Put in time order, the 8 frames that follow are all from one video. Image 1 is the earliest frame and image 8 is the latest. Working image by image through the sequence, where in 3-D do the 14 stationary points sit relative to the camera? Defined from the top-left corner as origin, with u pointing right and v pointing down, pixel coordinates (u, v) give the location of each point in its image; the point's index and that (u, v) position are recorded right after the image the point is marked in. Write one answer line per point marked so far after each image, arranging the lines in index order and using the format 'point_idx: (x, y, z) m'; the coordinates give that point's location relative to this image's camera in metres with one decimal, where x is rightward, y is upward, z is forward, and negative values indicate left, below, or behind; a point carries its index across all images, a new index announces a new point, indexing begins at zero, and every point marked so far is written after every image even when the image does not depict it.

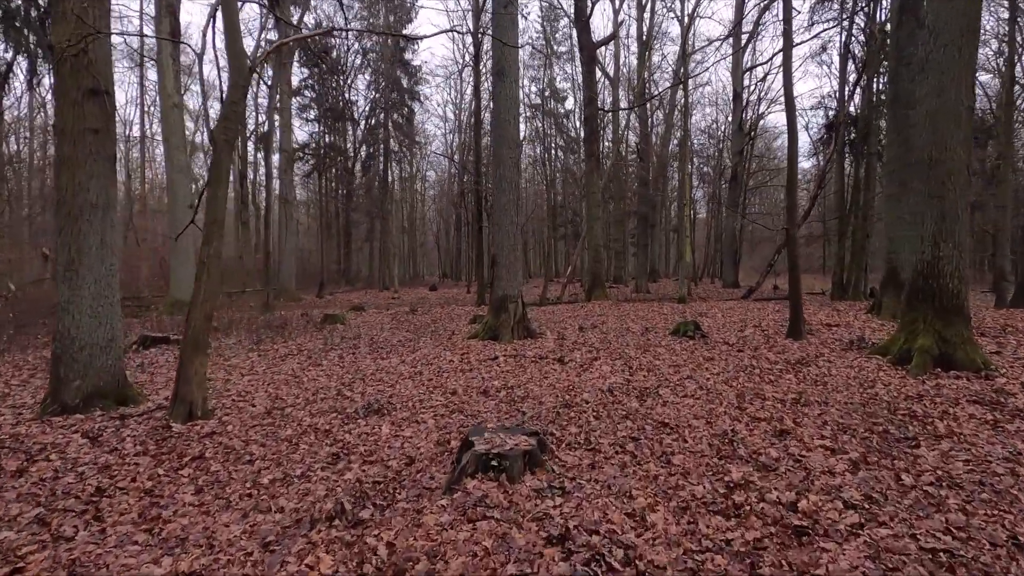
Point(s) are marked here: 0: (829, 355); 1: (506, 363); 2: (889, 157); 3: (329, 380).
0: (+4.6, -1.0, +7.9) m
1: (-0.1, -1.1, +7.9) m
2: (+8.6, +3.0, +12.2) m
3: (-2.4, -1.2, +7.1) m
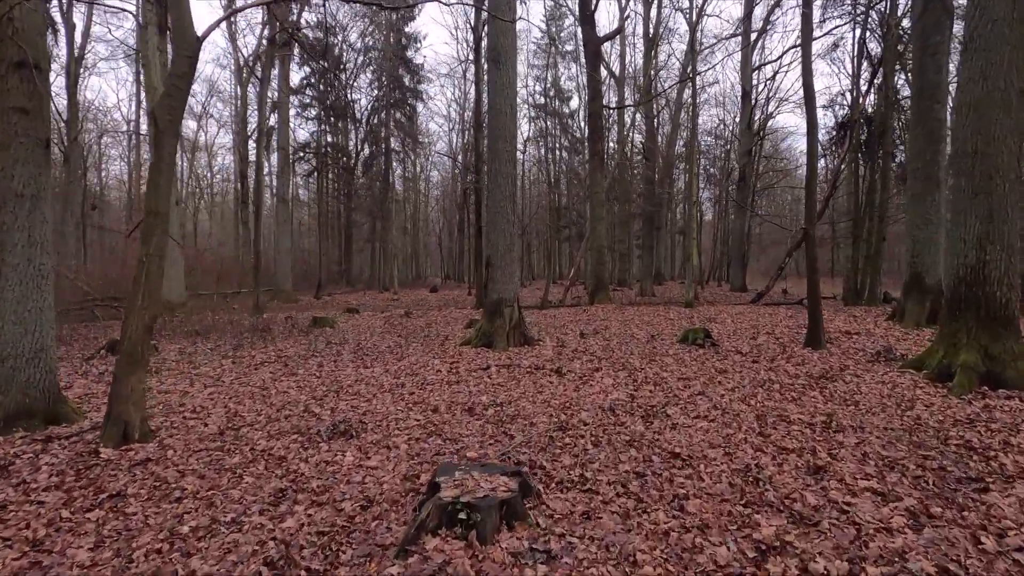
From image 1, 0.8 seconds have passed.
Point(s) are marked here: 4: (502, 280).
0: (+4.5, -1.1, +7.1) m
1: (-0.2, -1.2, +7.2) m
2: (+8.6, +2.9, +11.5) m
3: (-2.5, -1.2, +6.4) m
4: (-0.2, +0.1, +9.3) m
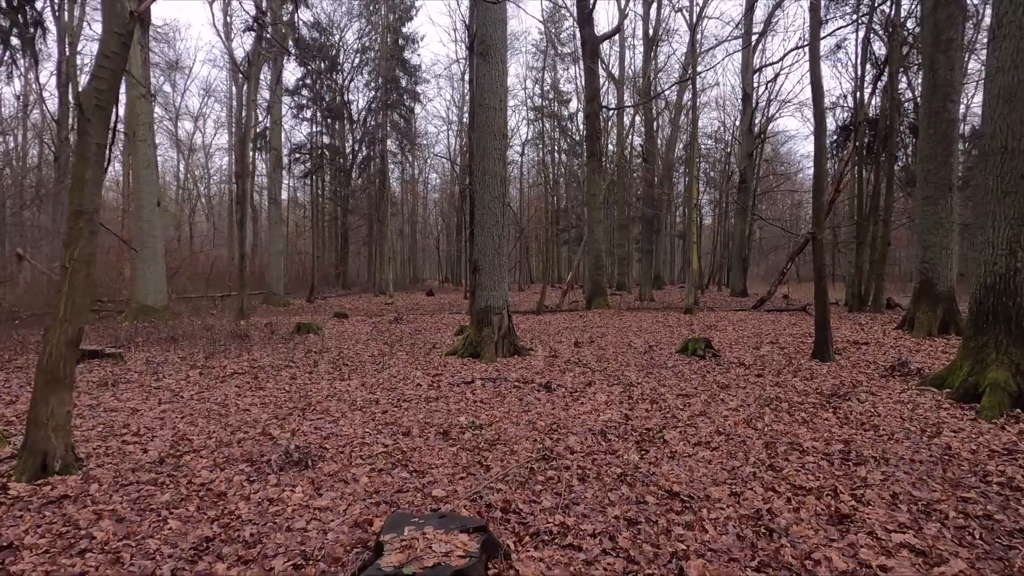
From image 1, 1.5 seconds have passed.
0: (+4.4, -1.2, +6.6) m
1: (-0.4, -1.3, +6.7) m
2: (+8.4, +2.7, +11.0) m
3: (-2.7, -1.3, +5.8) m
4: (-0.4, 0.0, +8.8) m
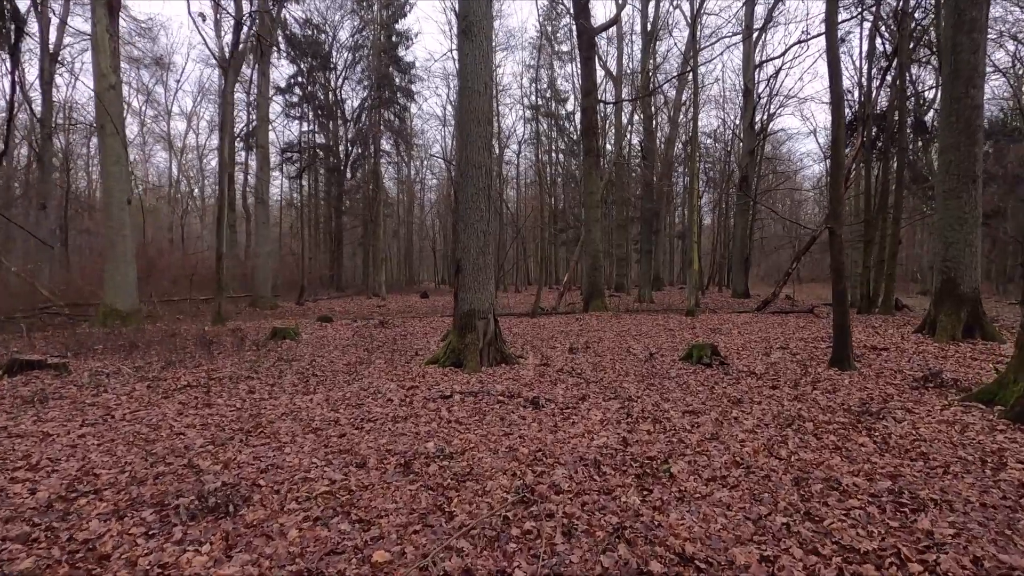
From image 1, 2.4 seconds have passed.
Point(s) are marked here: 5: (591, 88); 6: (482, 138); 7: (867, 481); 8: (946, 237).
0: (+4.2, -1.2, +5.8) m
1: (-0.6, -1.3, +5.9) m
2: (+8.2, +2.7, +10.2) m
3: (-2.9, -1.3, +5.0) m
4: (-0.6, 0.0, +8.0) m
5: (+2.8, +7.0, +18.8) m
6: (-0.4, +2.2, +8.0) m
7: (+2.4, -1.3, +3.6) m
8: (+8.2, +1.0, +10.1) m
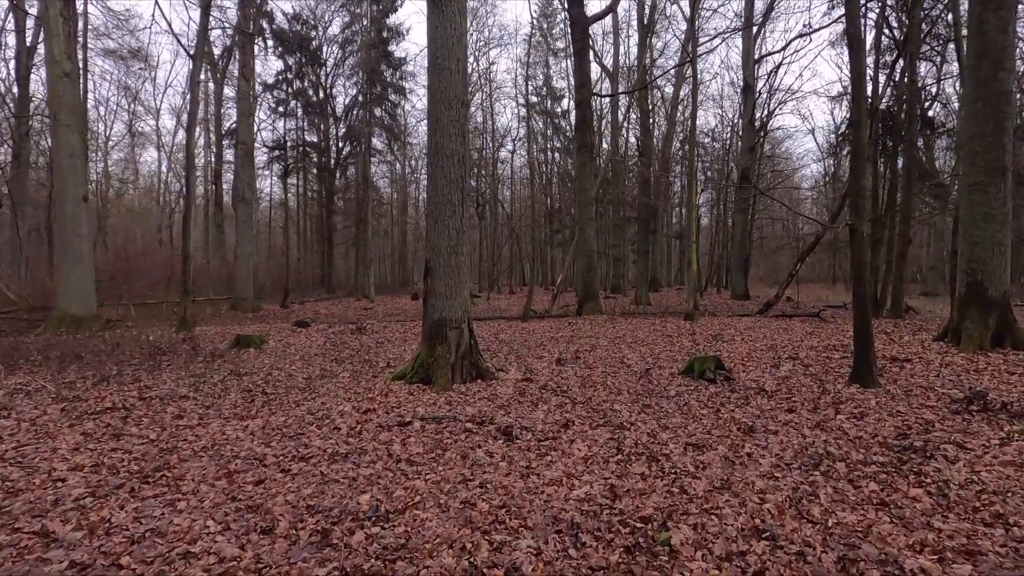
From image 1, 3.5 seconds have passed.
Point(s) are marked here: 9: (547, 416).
0: (+3.9, -1.3, +4.8) m
1: (-0.9, -1.4, +4.9) m
2: (+7.9, +2.6, +9.2) m
3: (-3.2, -1.4, +4.0) m
4: (-0.9, -0.1, +7.0) m
5: (+2.4, +6.9, +17.9) m
6: (-0.7, +2.2, +7.0) m
7: (+2.1, -1.4, +2.7) m
8: (+7.9, +0.9, +9.2) m
9: (+0.4, -1.3, +5.7) m
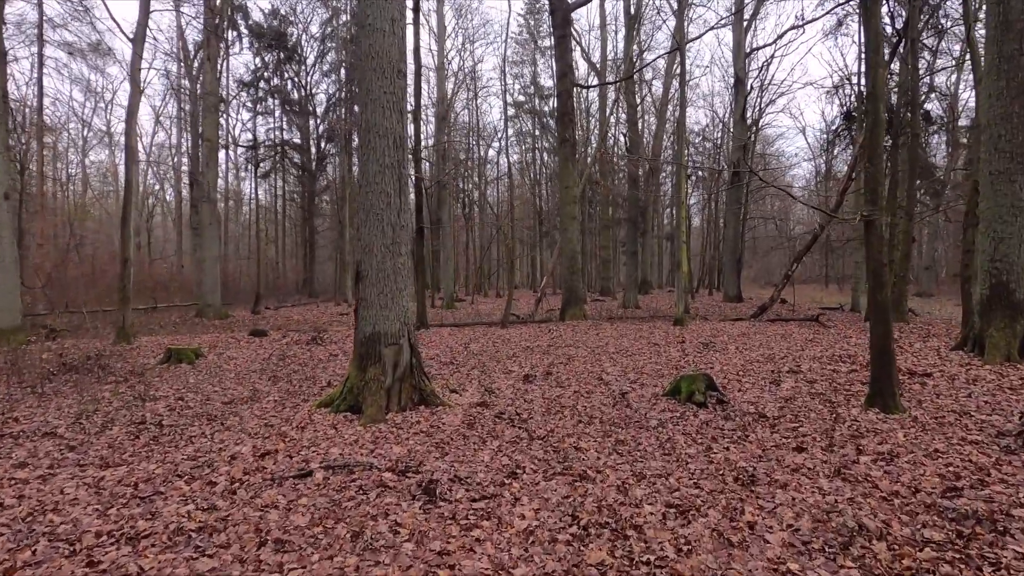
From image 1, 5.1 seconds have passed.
0: (+3.4, -1.3, +3.6) m
1: (-1.4, -1.4, +3.7) m
2: (+7.3, +2.6, +8.1) m
3: (-3.7, -1.5, +2.7) m
4: (-1.4, -0.1, +5.8) m
5: (+1.7, +6.8, +16.7) m
6: (-1.3, +2.1, +5.8) m
7: (+1.6, -1.4, +1.5) m
8: (+7.3, +0.9, +8.1) m
9: (-0.2, -1.4, +4.5) m
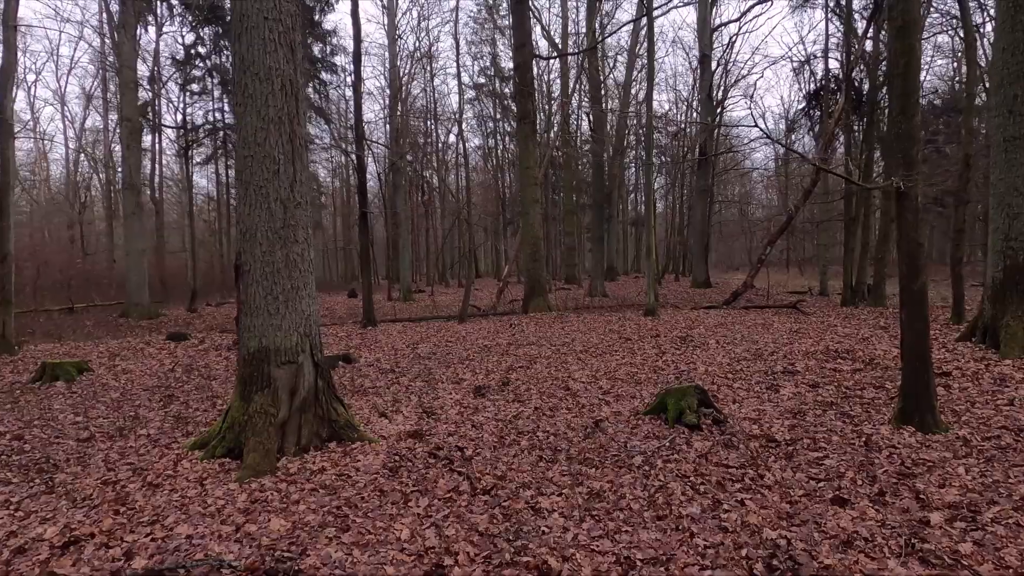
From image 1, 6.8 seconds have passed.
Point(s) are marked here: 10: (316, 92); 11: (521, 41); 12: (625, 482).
0: (+3.0, -1.2, +2.5) m
1: (-1.7, -1.5, +2.2) m
2: (+6.5, +2.8, +7.1) m
3: (-4.0, -1.6, +1.1) m
4: (-1.9, -0.1, +4.3) m
5: (+0.3, +7.1, +15.2) m
6: (-1.9, +2.1, +4.2) m
7: (+1.4, -1.4, +0.2) m
8: (+6.6, +1.1, +7.1) m
9: (-0.6, -1.4, +3.1) m
10: (-7.2, +7.2, +19.9) m
11: (+0.2, +7.1, +15.2) m
12: (+0.8, -1.3, +3.7) m
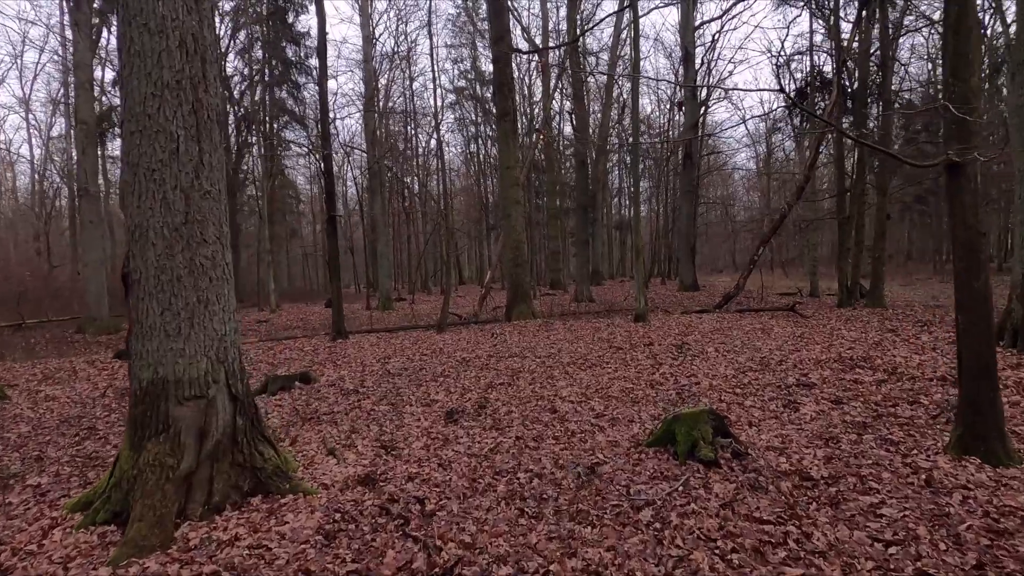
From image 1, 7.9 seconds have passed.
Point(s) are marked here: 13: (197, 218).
0: (+2.9, -1.2, +1.6) m
1: (-1.8, -1.5, +1.2) m
2: (+6.2, +2.9, +6.4) m
3: (-4.0, -1.7, +0.1) m
4: (-2.1, -0.2, +3.3) m
5: (-0.3, +6.9, +14.4) m
6: (-2.1, +2.0, +3.3) m
7: (+1.4, -1.4, -0.7) m
8: (+6.3, +1.1, +6.4) m
9: (-0.7, -1.5, +2.2) m
10: (-7.9, +6.8, +18.8) m
11: (-0.4, +6.9, +14.4) m
12: (+0.6, -1.4, +2.8) m
13: (-1.9, +0.4, +3.4) m
